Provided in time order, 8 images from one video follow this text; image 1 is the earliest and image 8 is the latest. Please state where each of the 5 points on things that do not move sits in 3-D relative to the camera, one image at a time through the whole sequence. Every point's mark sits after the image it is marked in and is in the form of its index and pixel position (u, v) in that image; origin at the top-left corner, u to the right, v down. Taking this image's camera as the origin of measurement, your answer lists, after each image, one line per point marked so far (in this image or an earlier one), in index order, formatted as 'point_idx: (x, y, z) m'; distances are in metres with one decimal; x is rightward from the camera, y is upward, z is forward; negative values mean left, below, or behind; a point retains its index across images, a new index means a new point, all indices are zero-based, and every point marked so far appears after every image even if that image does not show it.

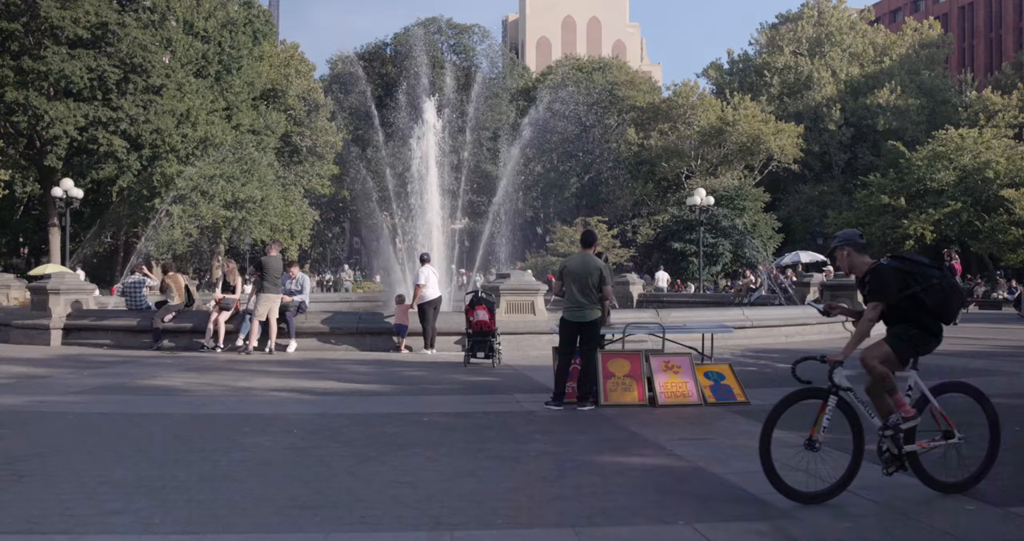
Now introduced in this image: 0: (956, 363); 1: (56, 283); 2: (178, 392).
0: (+6.5, -1.3, +14.8) m
1: (-8.1, -0.2, +17.8) m
2: (-3.7, -1.4, +11.3) m
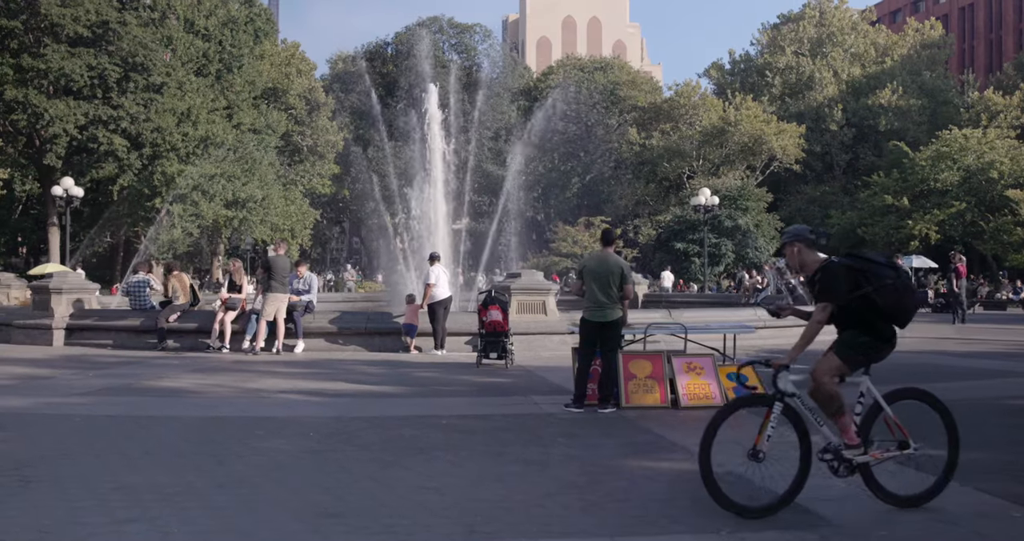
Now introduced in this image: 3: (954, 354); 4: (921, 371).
0: (+6.7, -1.3, +14.5) m
1: (-7.9, -0.2, +17.5) m
2: (-3.6, -1.4, +11.1) m
3: (+7.3, -1.4, +16.7) m
4: (+5.5, -1.3, +13.6) m
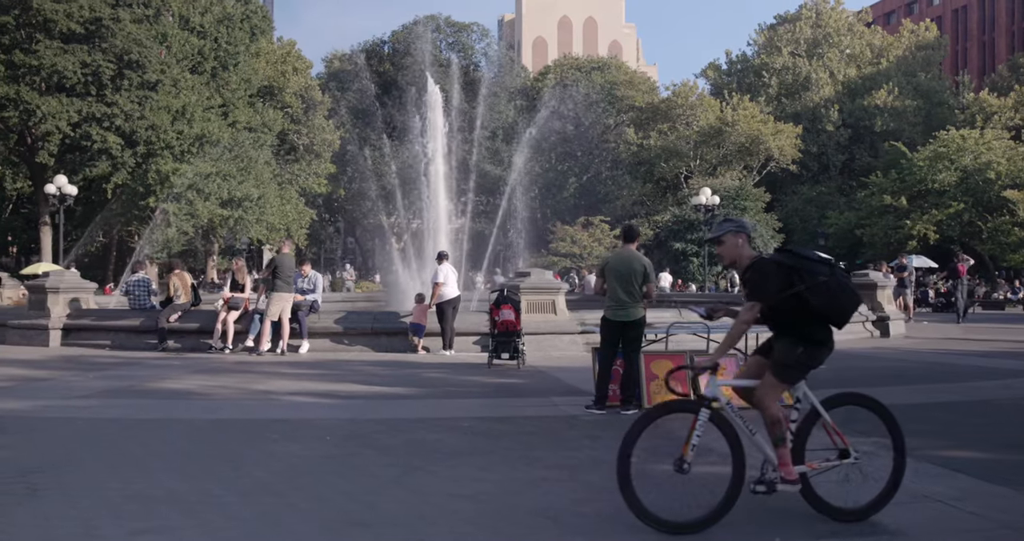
0: (+6.8, -1.3, +14.3) m
1: (-7.8, -0.2, +17.1) m
2: (-3.4, -1.3, +10.7) m
3: (+7.5, -1.4, +16.4) m
4: (+5.6, -1.3, +13.3) m
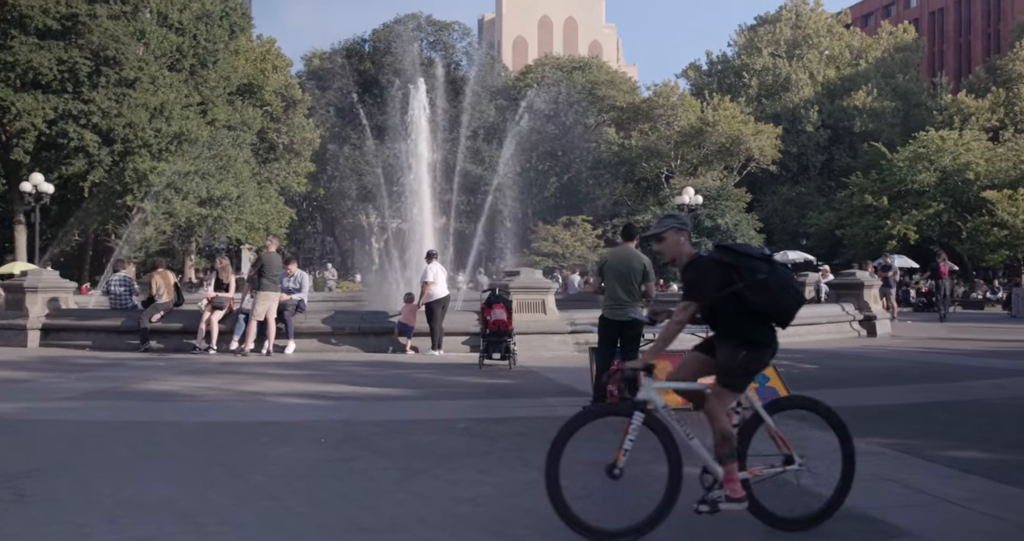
0: (+6.7, -1.3, +14.2) m
1: (-8.0, -0.2, +16.8) m
2: (-3.5, -1.3, +10.5) m
3: (+7.3, -1.4, +16.4) m
4: (+5.5, -1.3, +13.3) m
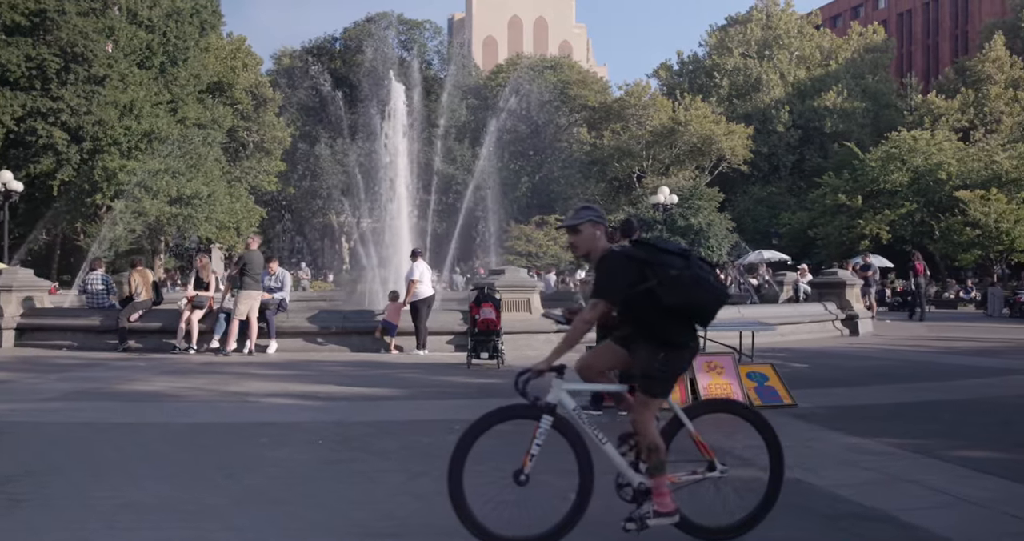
0: (+6.5, -1.3, +14.3) m
1: (-8.2, -0.1, +16.4) m
2: (-3.5, -1.3, +10.2) m
3: (+7.0, -1.3, +16.5) m
4: (+5.3, -1.3, +13.3) m
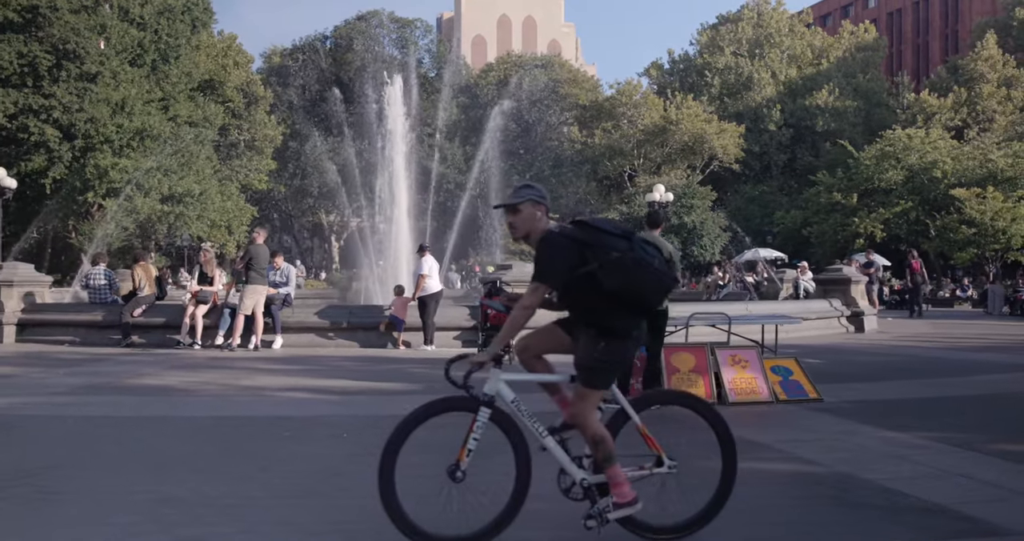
0: (+6.6, -1.2, +14.2) m
1: (-8.1, -0.1, +16.2) m
2: (-3.3, -1.2, +10.1) m
3: (+7.1, -1.3, +16.4) m
4: (+5.5, -1.2, +13.2) m
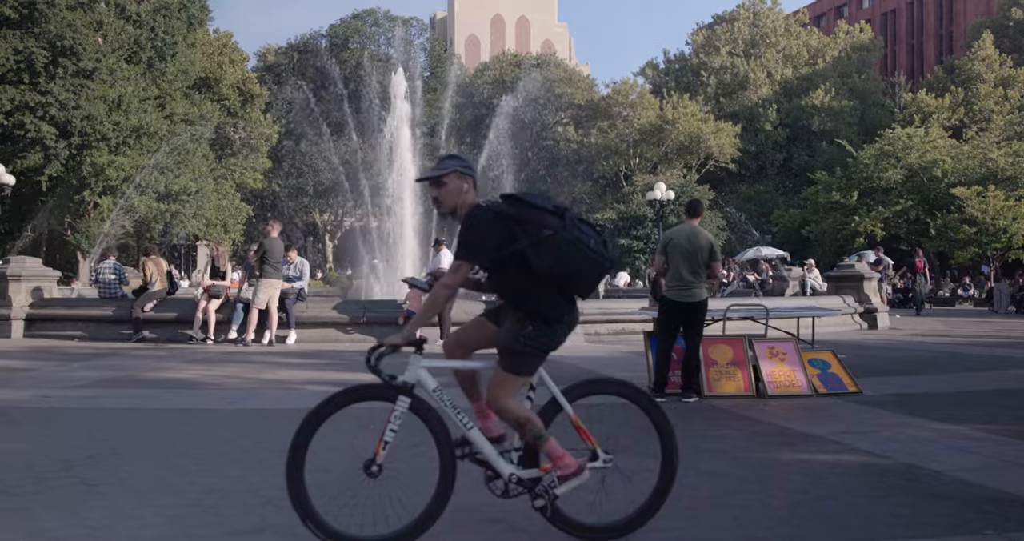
0: (+6.9, -1.1, +14.1) m
1: (-7.9, 0.0, +15.9) m
2: (-3.1, -1.1, +9.8) m
3: (+7.4, -1.2, +16.3) m
4: (+5.8, -1.1, +13.0) m
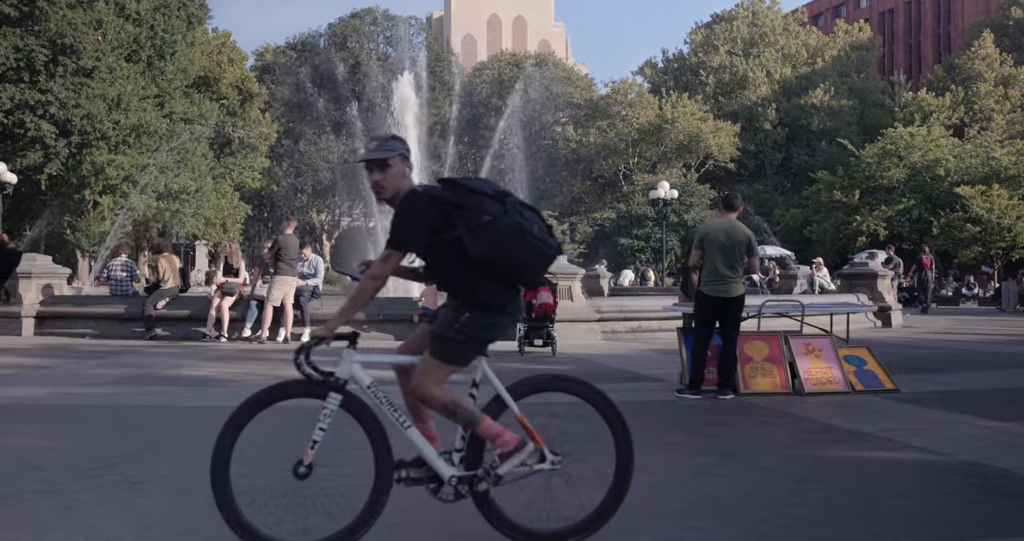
0: (+7.1, -1.1, +13.9) m
1: (-7.6, +0.1, +15.7) m
2: (-2.8, -1.1, +9.7) m
3: (+7.6, -1.1, +16.2) m
4: (+6.0, -1.0, +12.9) m
